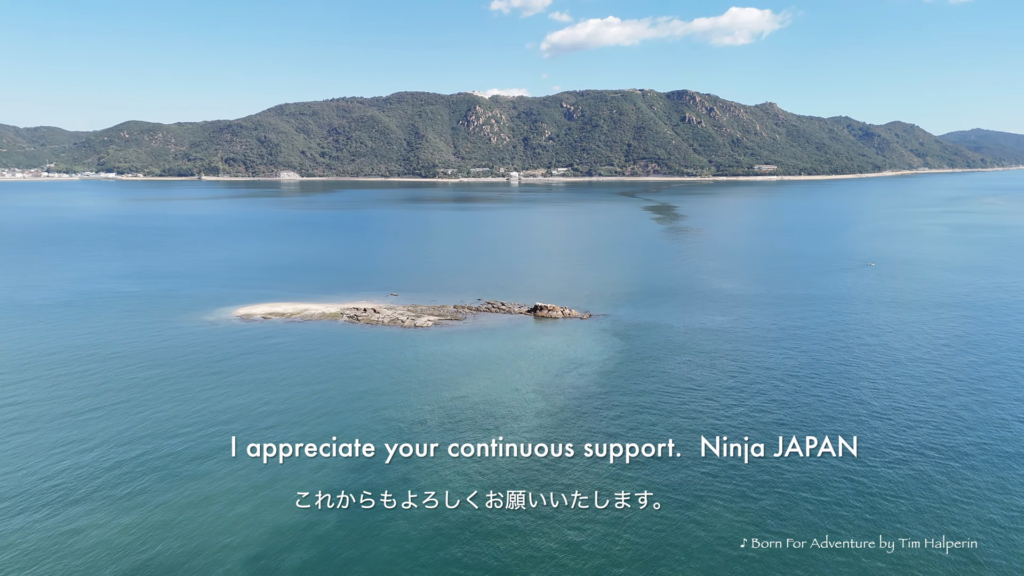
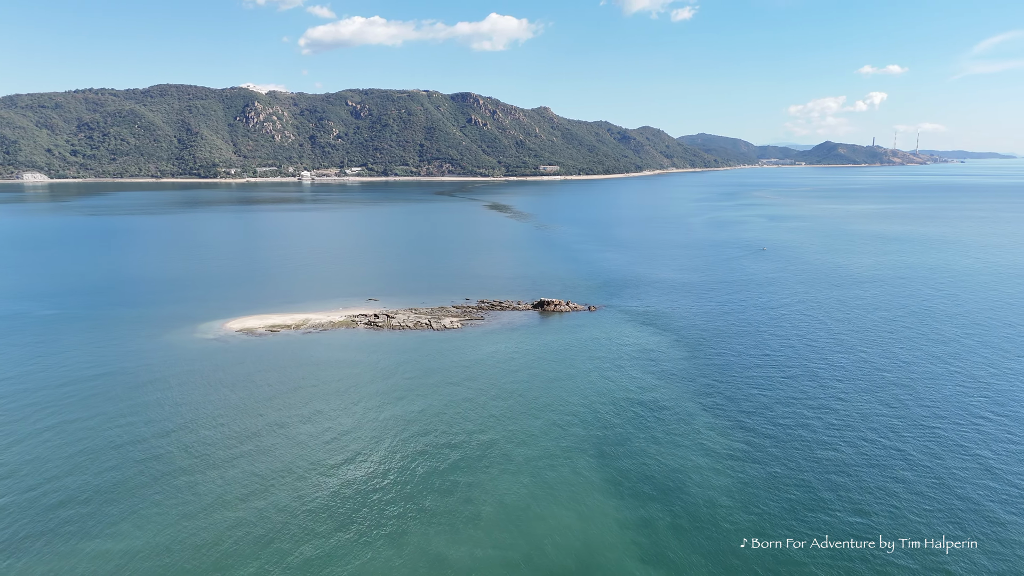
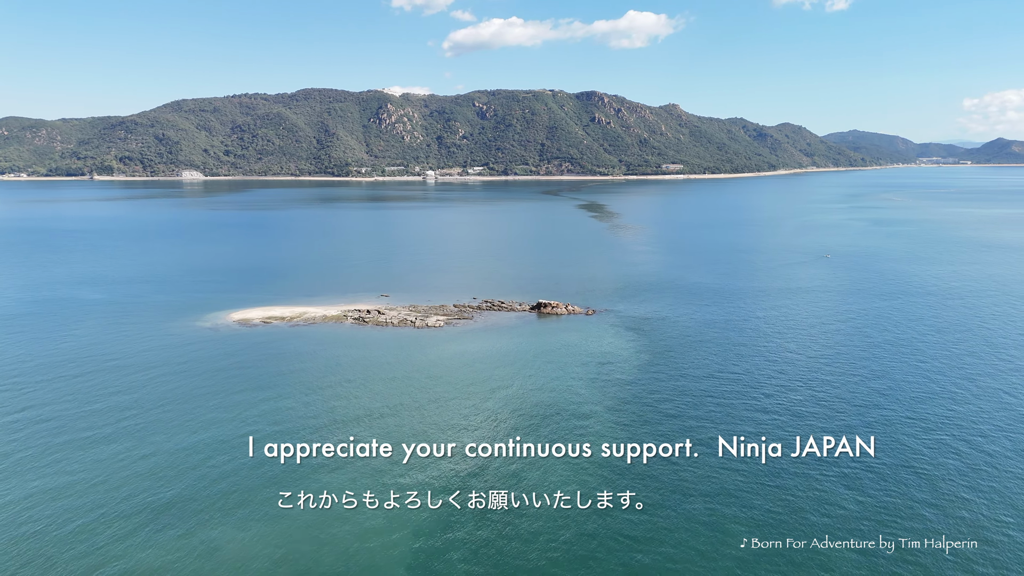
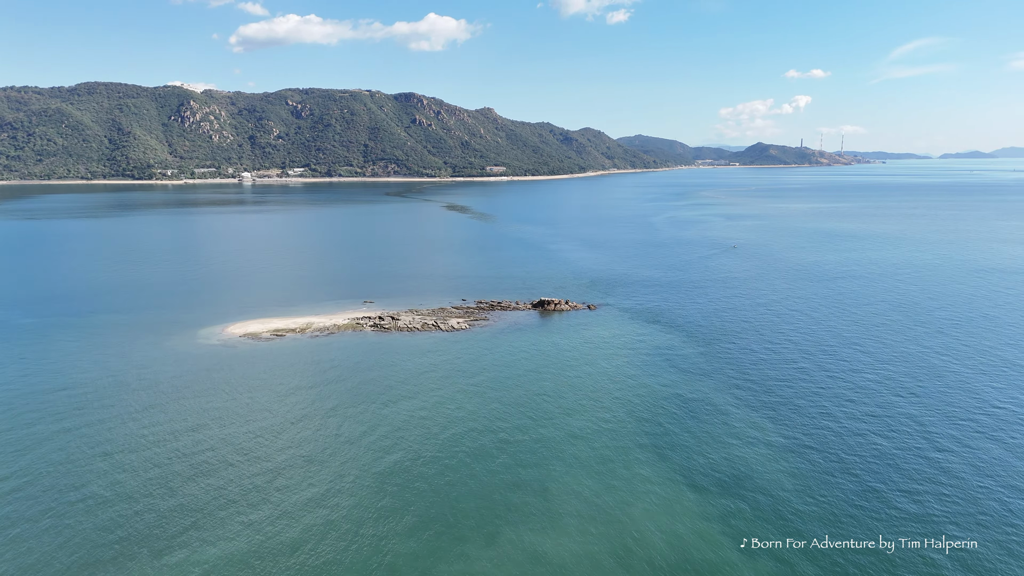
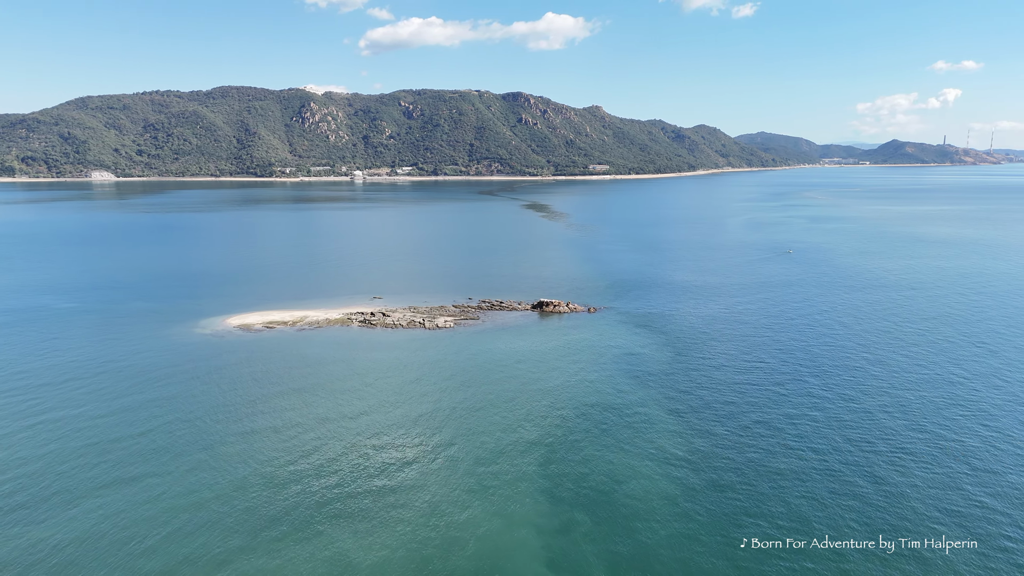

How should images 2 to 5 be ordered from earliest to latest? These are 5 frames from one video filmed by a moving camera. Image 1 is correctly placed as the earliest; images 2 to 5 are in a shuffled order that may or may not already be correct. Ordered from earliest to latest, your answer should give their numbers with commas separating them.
3, 5, 2, 4
